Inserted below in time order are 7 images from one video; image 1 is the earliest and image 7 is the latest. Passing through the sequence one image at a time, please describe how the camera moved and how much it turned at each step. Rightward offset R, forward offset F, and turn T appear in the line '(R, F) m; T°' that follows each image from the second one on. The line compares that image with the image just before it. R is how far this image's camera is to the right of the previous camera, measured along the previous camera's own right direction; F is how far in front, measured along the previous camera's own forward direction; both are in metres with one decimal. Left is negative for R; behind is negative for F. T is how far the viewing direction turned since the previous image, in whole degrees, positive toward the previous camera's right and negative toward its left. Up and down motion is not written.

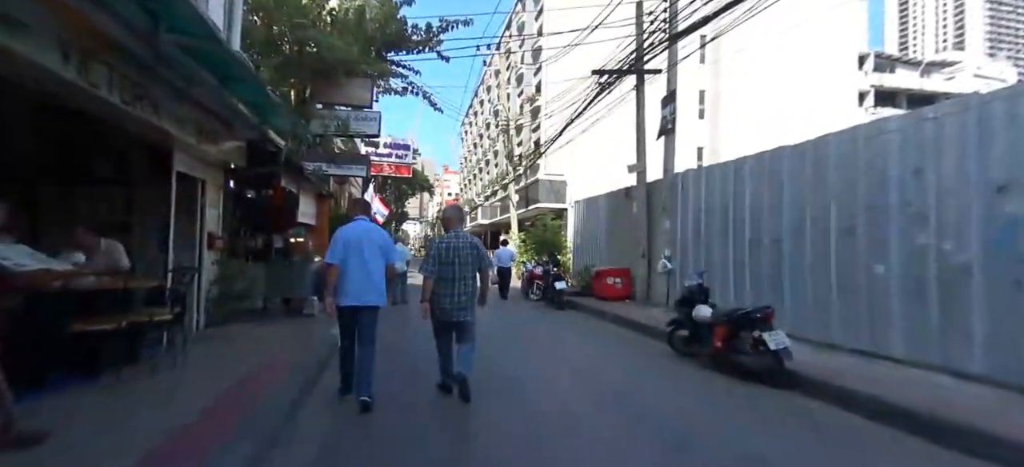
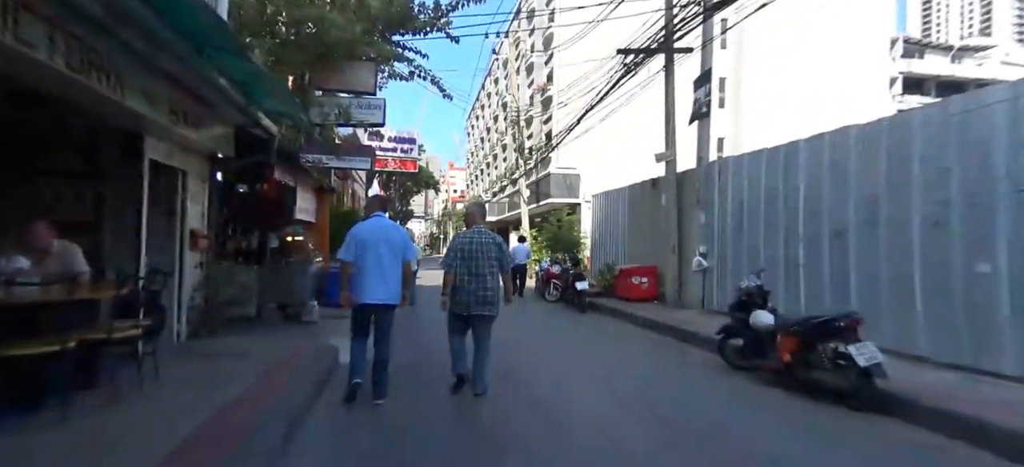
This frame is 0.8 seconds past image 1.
(-0.3, +1.1) m; -1°
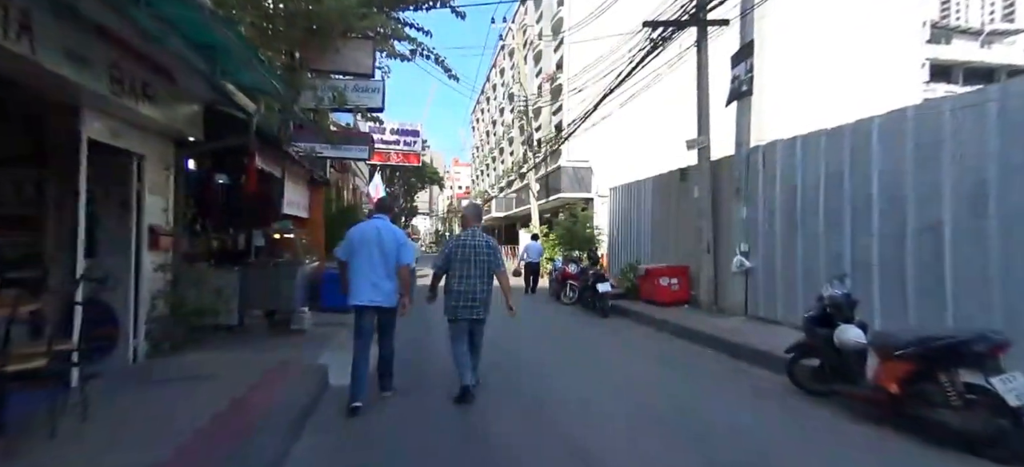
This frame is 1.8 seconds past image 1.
(-0.2, +1.3) m; -1°
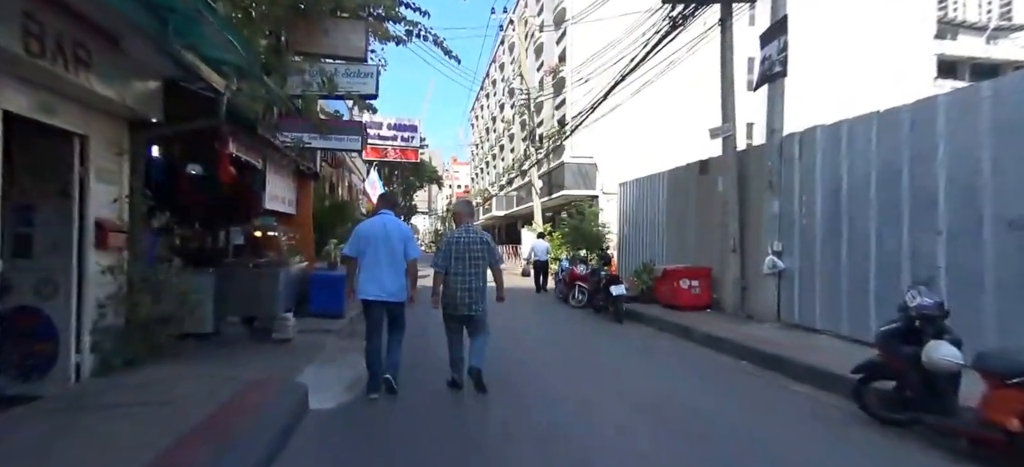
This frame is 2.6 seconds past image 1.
(-0.2, +1.0) m; 0°
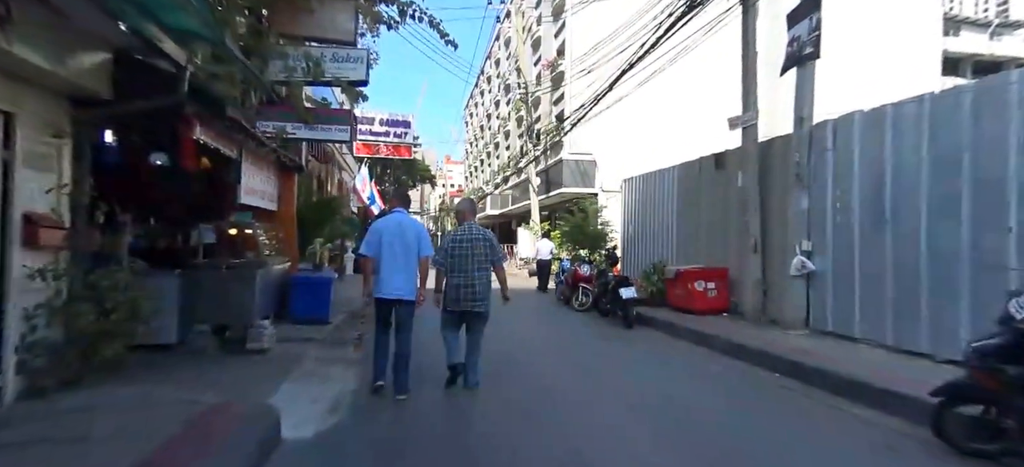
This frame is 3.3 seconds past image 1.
(-0.2, +0.8) m; +1°
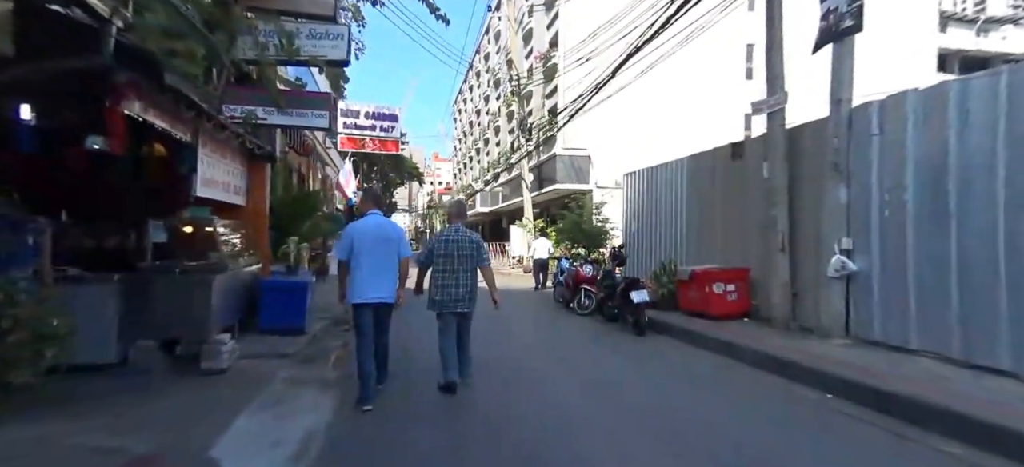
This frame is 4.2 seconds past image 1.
(-0.2, +1.0) m; +1°
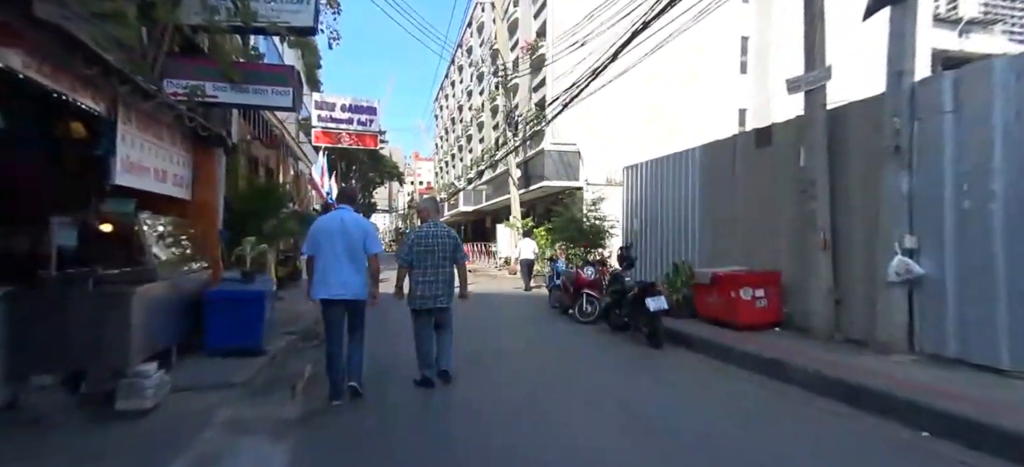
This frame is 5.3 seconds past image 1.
(-0.3, +1.3) m; +2°
